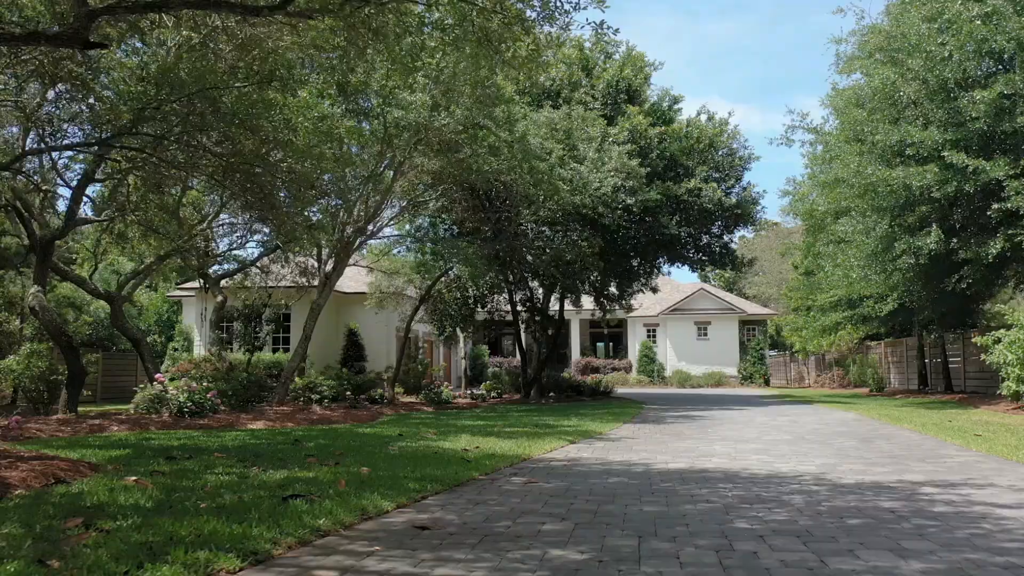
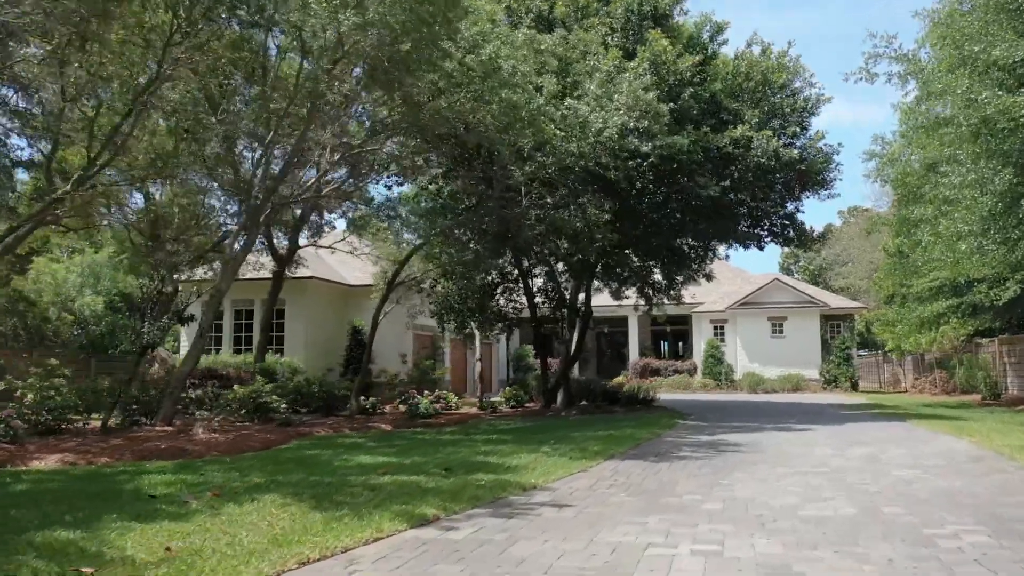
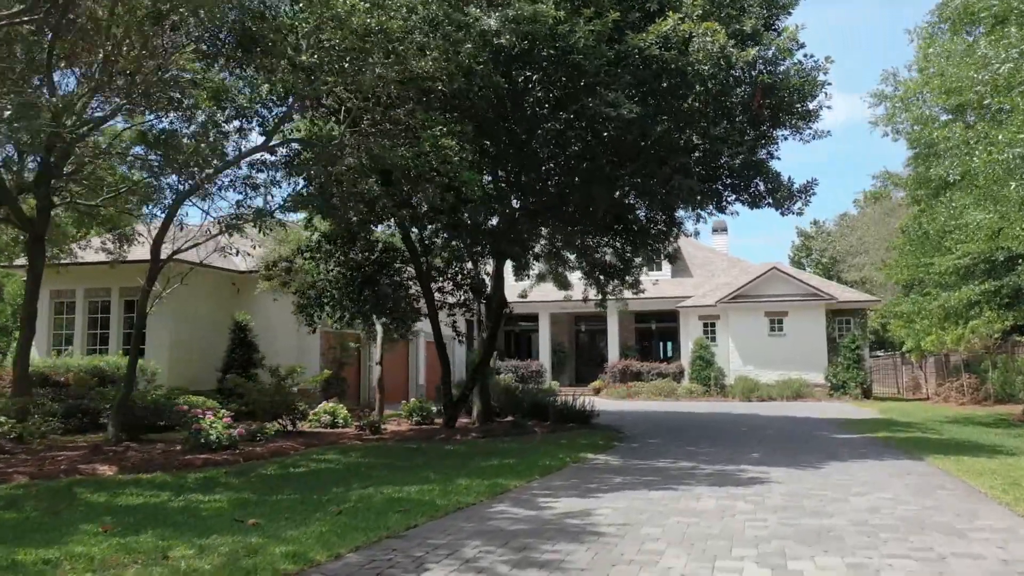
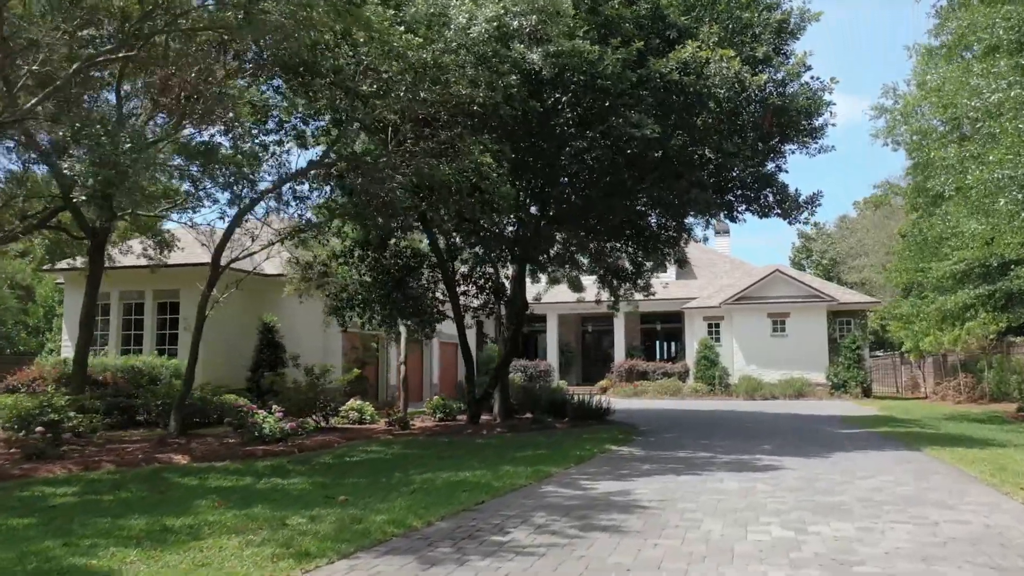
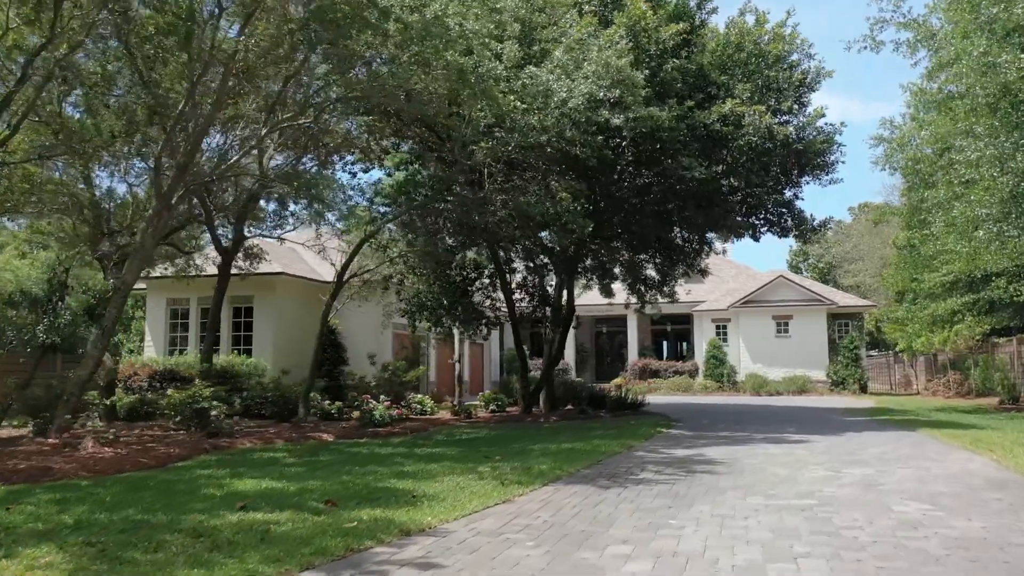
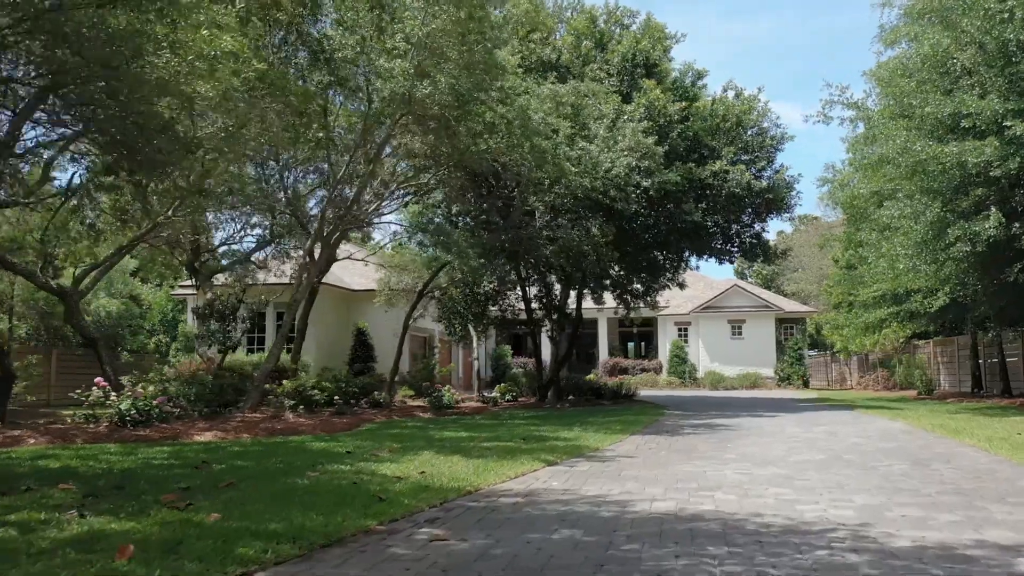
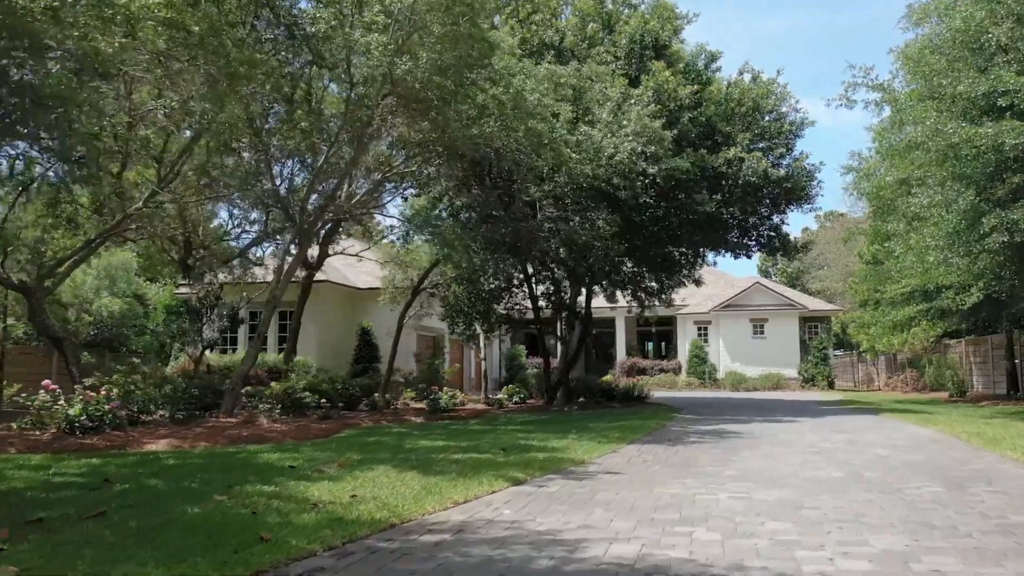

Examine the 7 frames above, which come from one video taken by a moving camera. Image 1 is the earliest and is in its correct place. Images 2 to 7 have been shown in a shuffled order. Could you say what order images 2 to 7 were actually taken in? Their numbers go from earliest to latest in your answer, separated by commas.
6, 7, 2, 5, 4, 3
